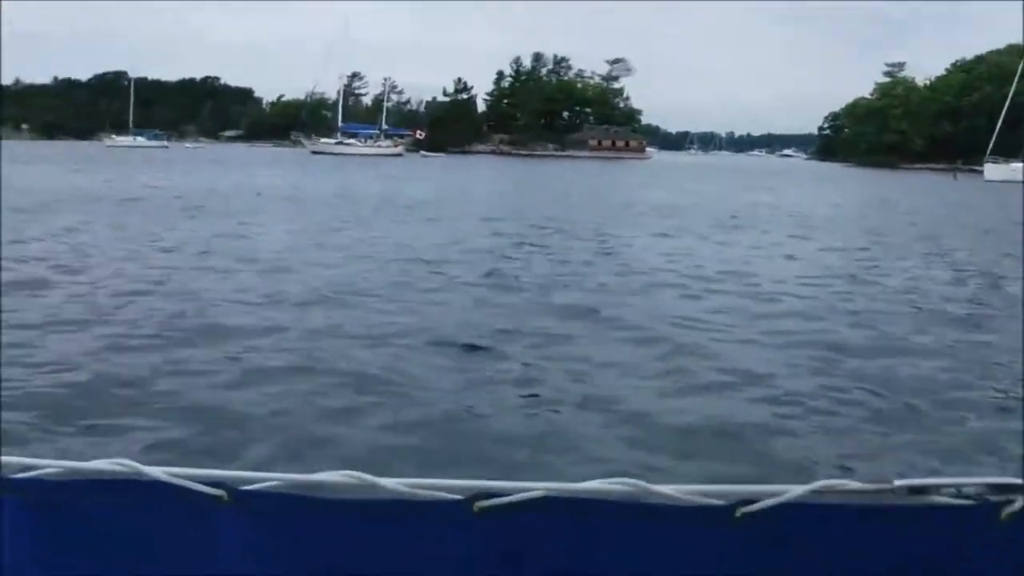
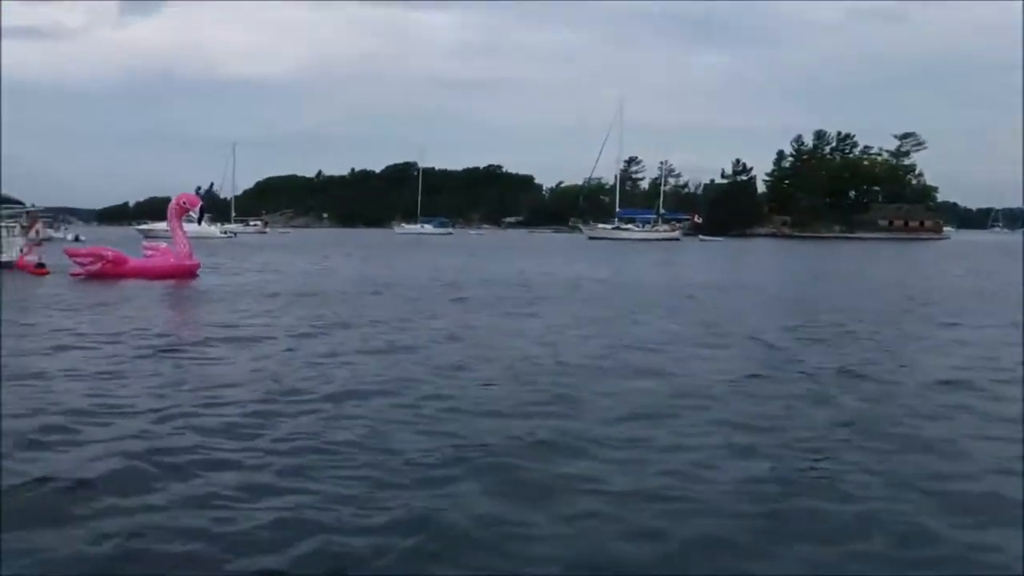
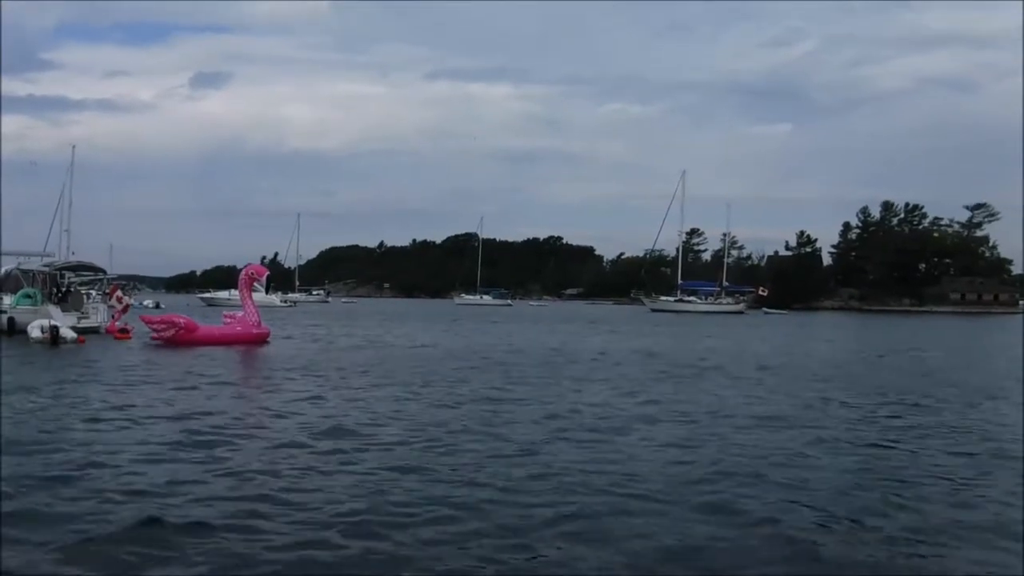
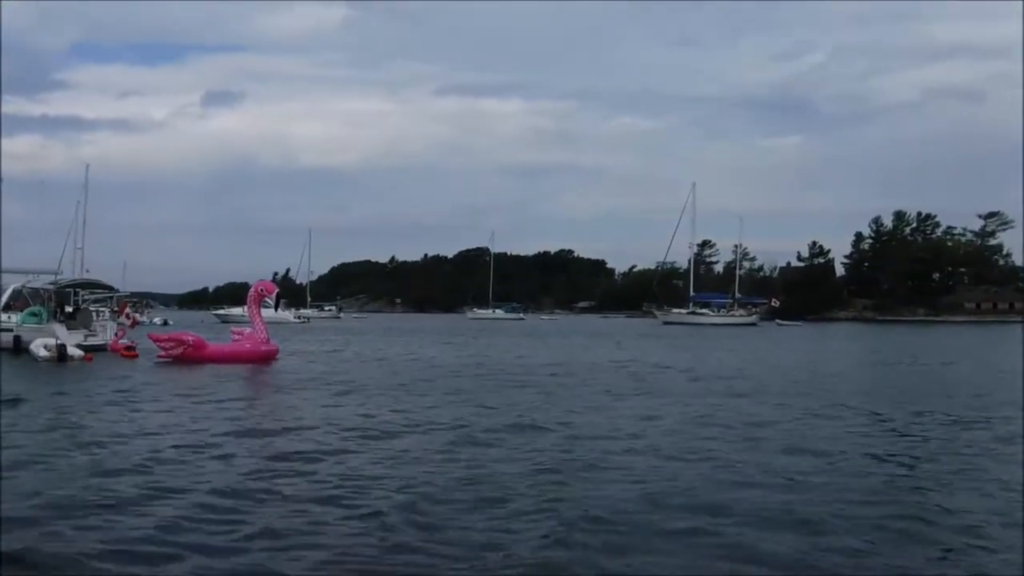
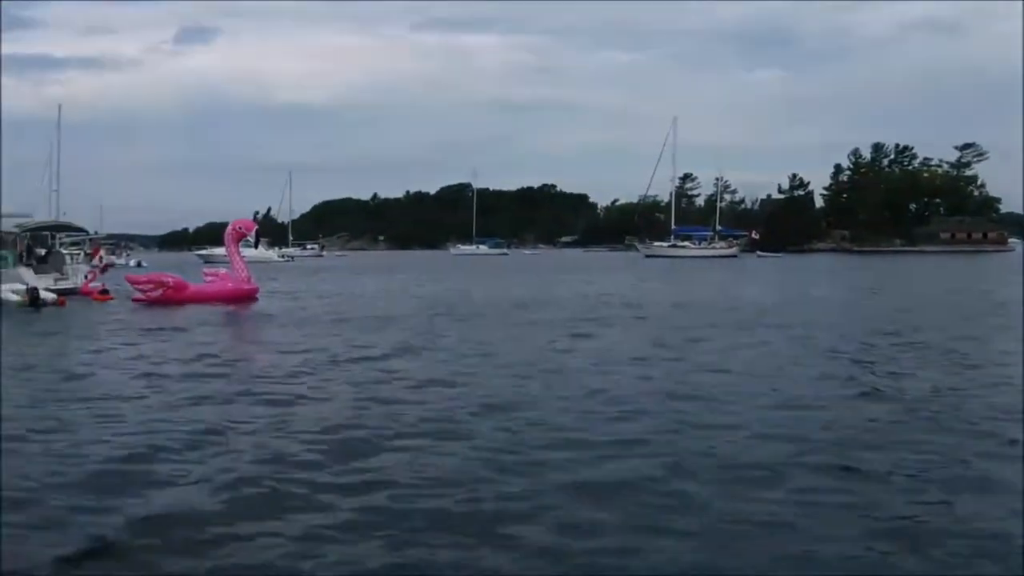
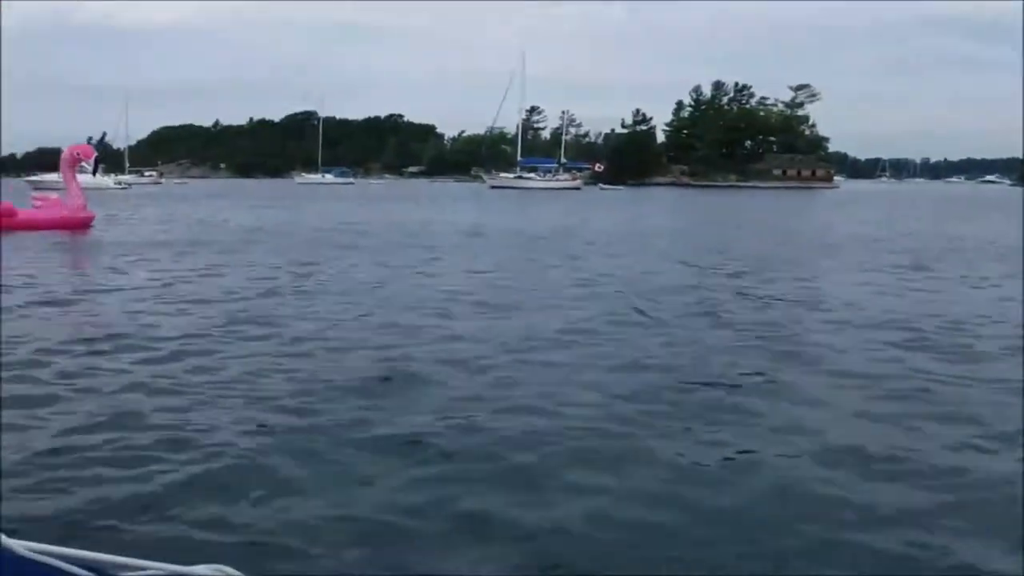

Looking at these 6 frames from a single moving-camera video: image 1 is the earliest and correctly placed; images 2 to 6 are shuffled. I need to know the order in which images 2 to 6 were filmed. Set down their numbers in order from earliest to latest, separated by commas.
6, 2, 5, 4, 3
